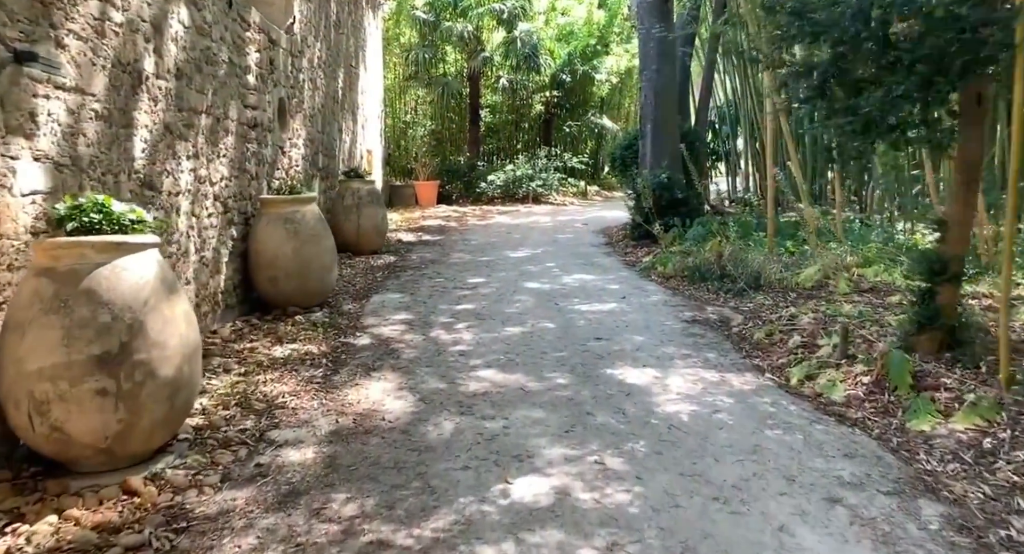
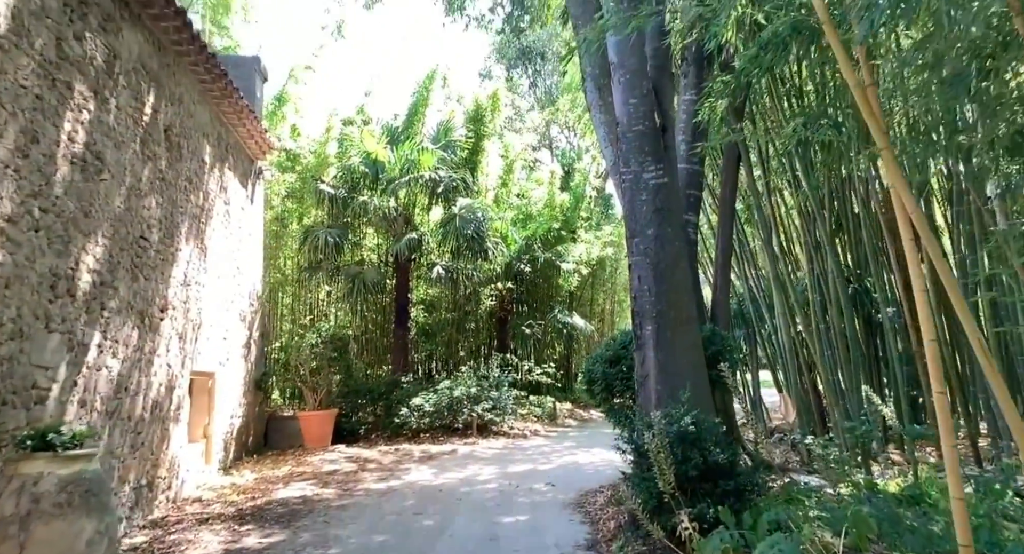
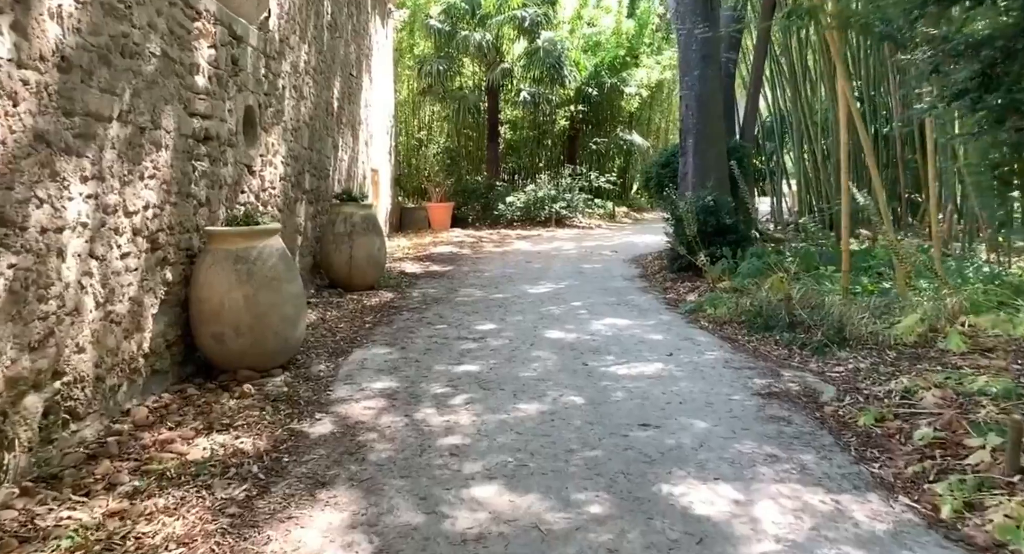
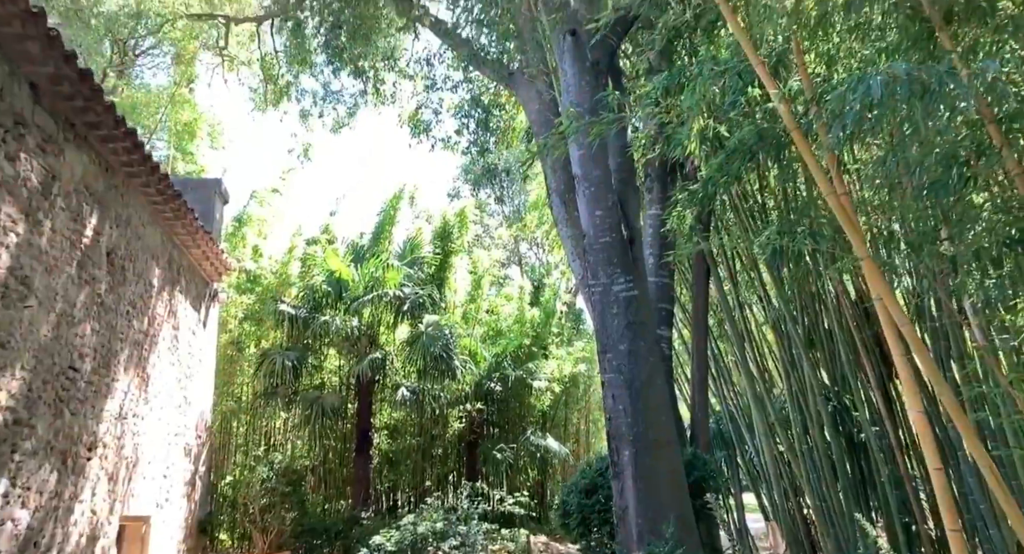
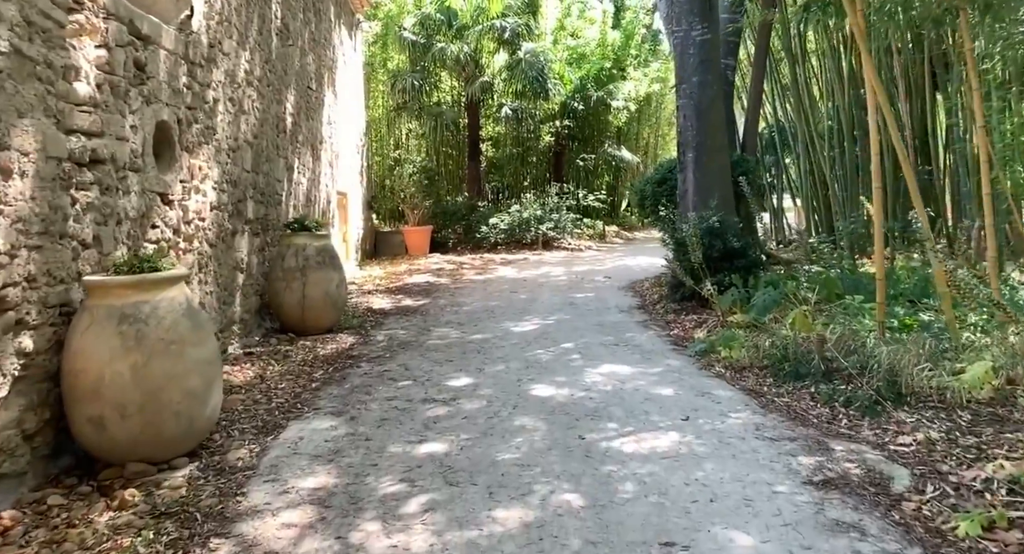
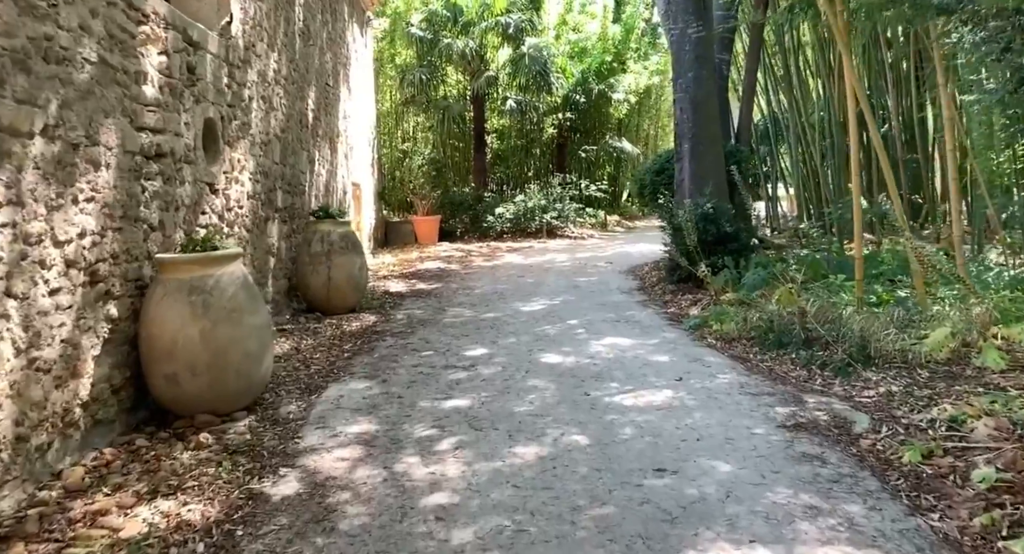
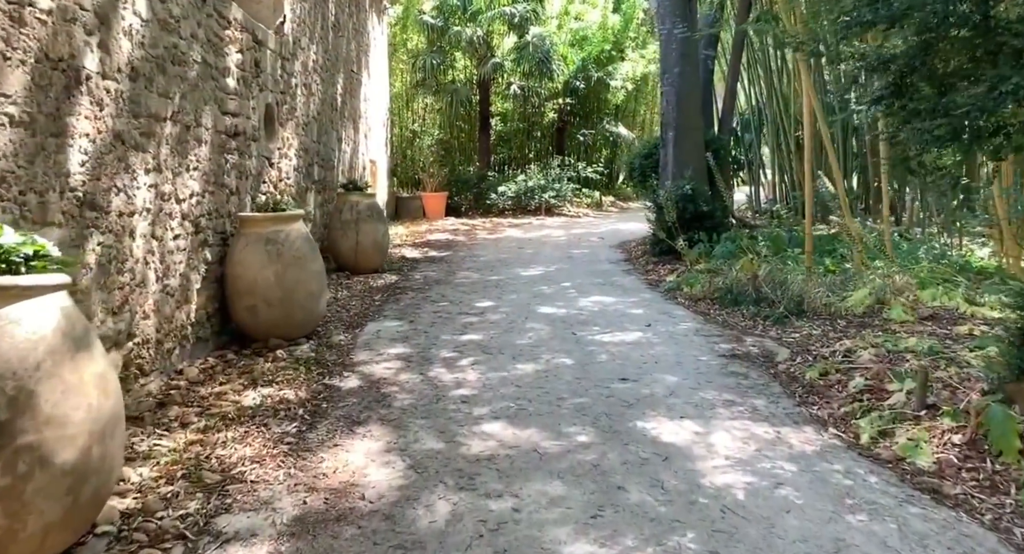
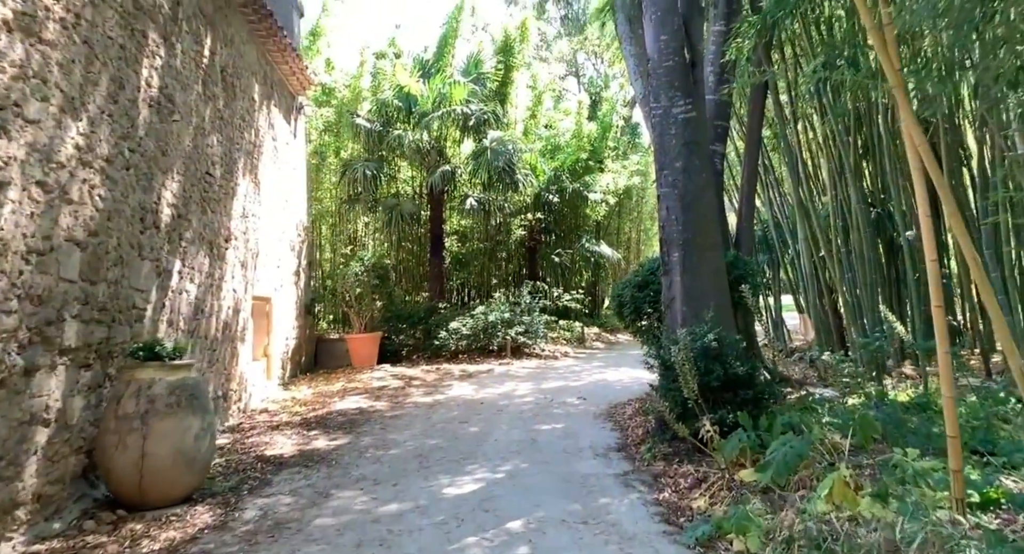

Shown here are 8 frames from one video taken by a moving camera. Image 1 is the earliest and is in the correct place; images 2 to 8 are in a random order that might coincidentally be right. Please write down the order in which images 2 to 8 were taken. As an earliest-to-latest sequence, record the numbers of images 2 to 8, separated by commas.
7, 3, 6, 5, 8, 2, 4
